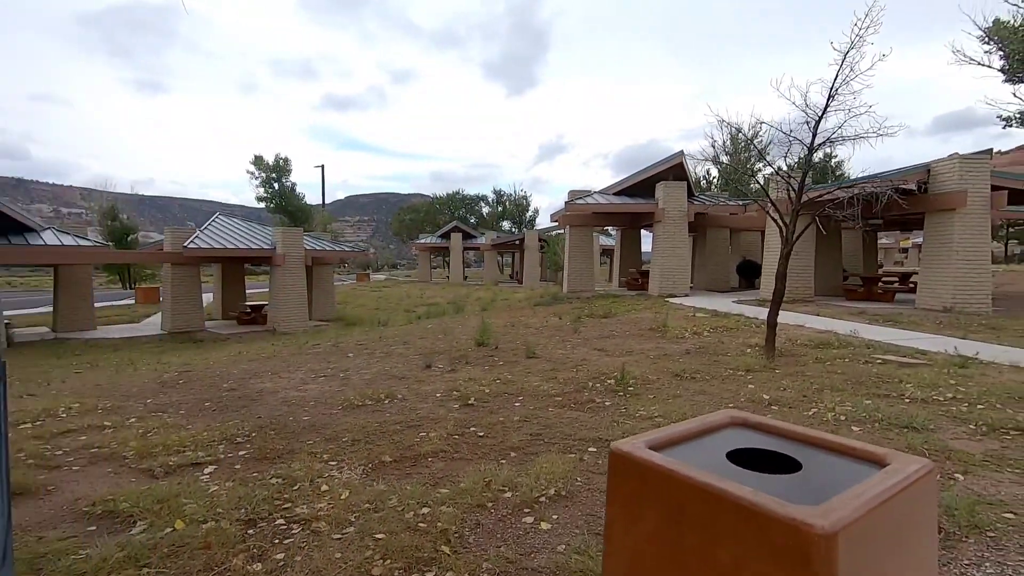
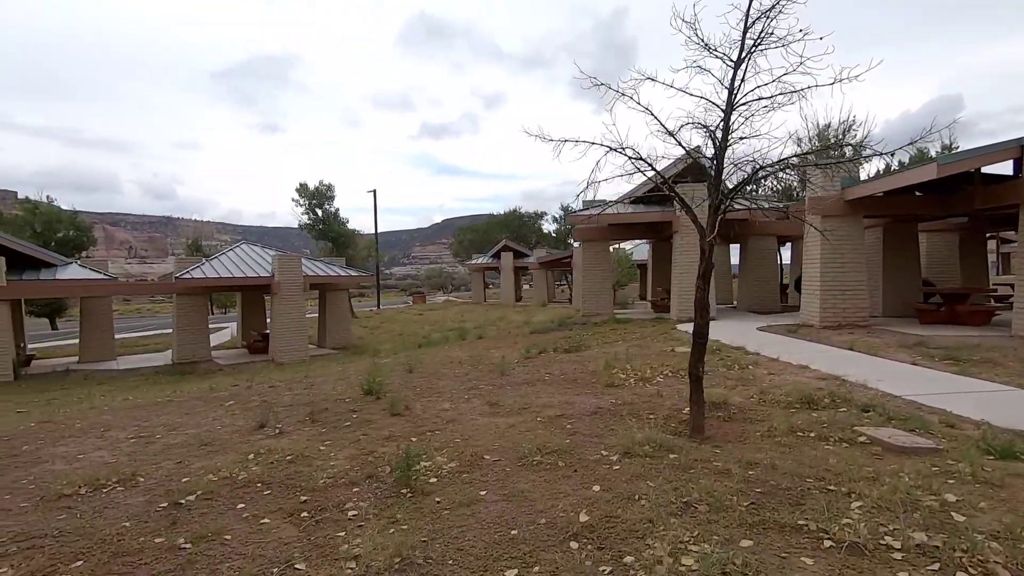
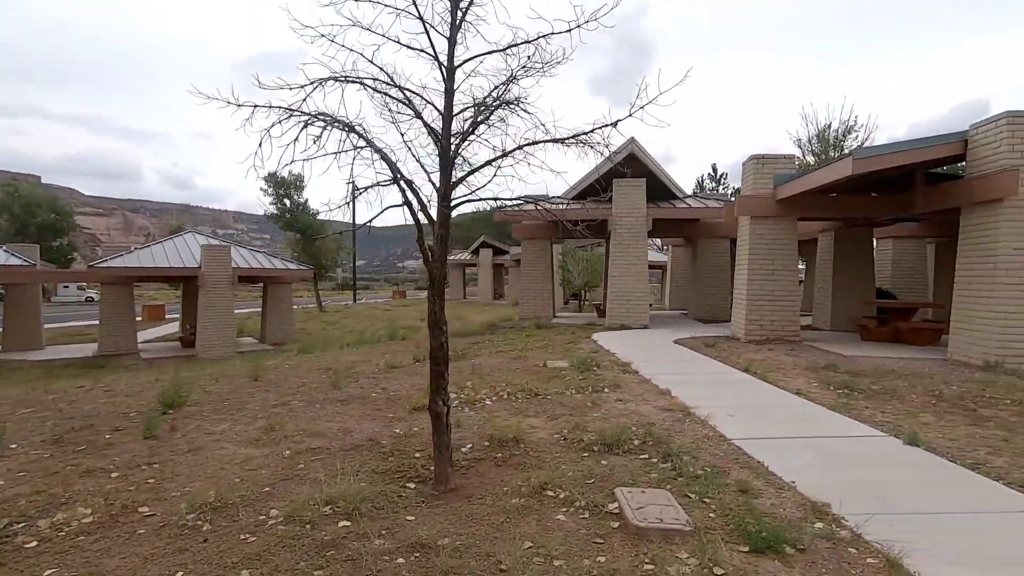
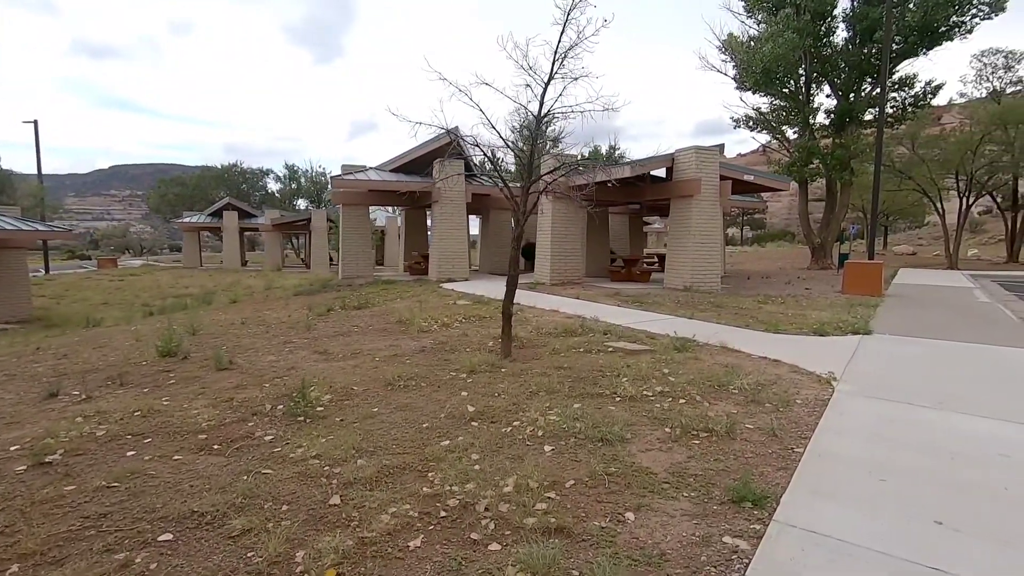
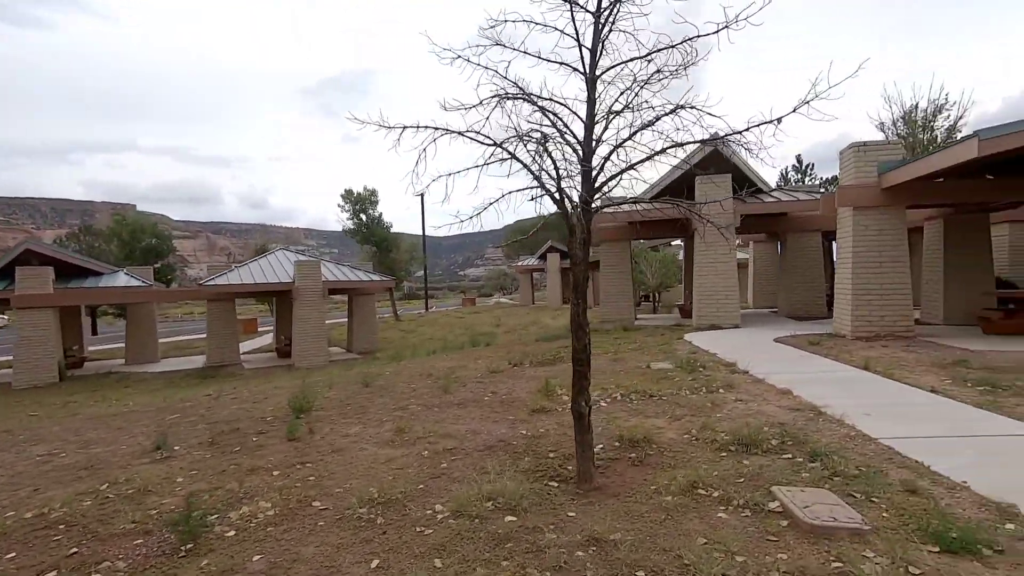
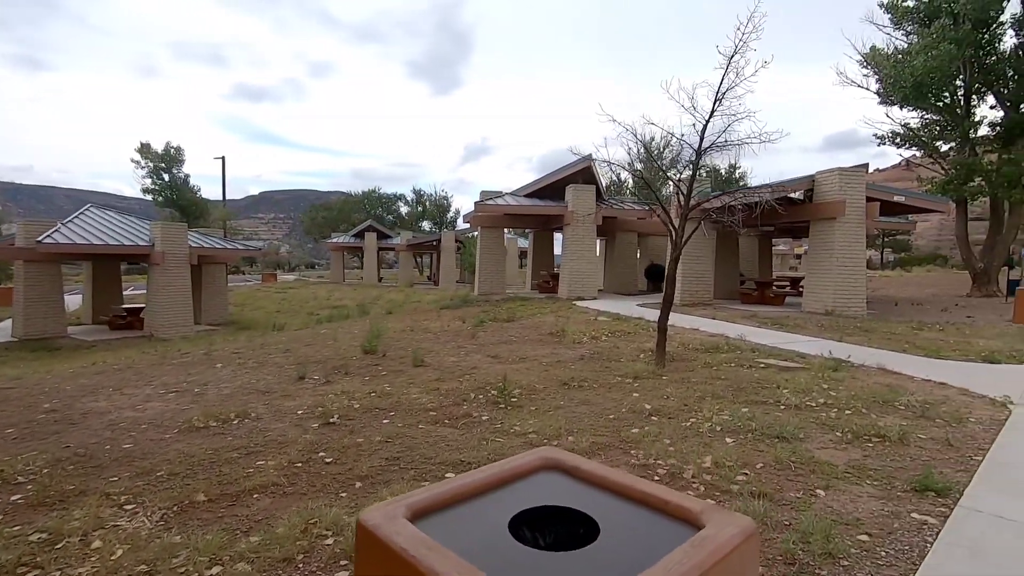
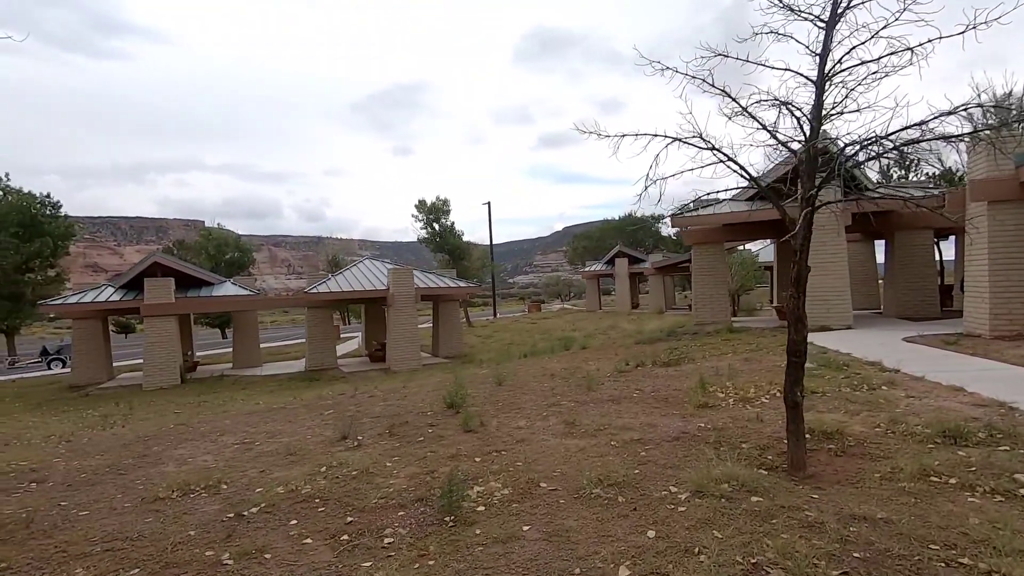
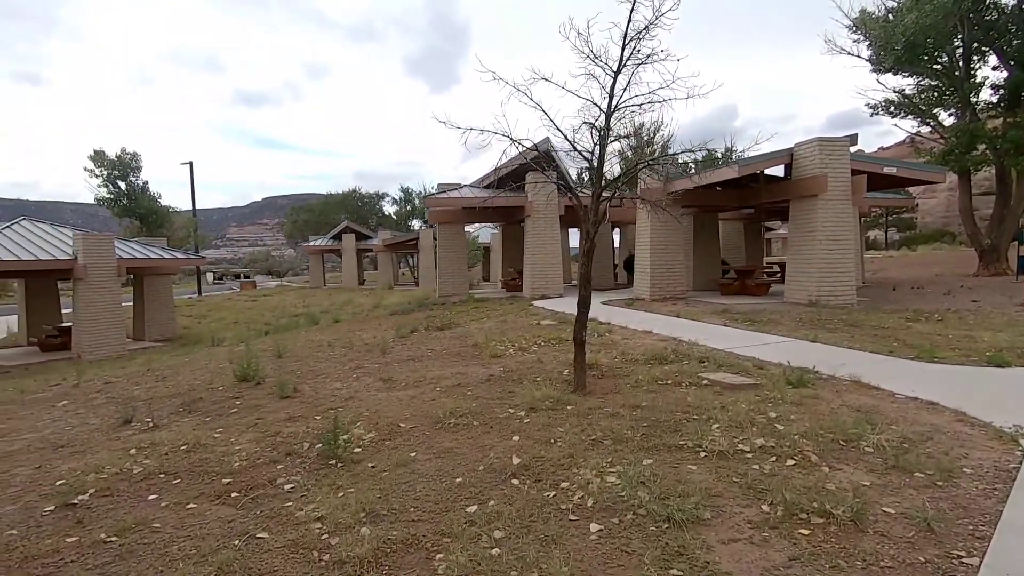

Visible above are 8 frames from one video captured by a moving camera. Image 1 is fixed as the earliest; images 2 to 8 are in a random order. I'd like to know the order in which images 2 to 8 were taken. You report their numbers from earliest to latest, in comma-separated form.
6, 4, 8, 2, 7, 5, 3
